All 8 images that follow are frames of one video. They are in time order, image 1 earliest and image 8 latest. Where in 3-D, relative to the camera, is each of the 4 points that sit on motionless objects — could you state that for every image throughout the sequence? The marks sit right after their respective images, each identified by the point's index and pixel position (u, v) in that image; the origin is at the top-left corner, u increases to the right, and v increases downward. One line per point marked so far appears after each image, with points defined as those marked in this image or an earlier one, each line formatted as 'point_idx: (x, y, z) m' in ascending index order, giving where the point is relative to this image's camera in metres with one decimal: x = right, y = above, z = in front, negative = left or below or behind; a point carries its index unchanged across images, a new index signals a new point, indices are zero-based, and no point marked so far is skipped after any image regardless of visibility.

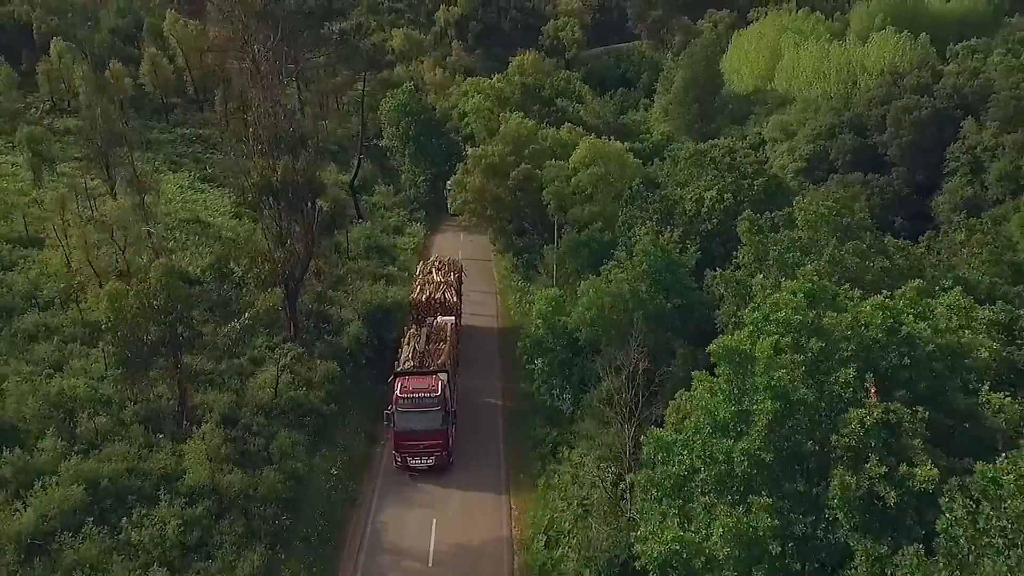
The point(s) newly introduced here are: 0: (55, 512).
0: (-10.4, -5.1, +18.7) m
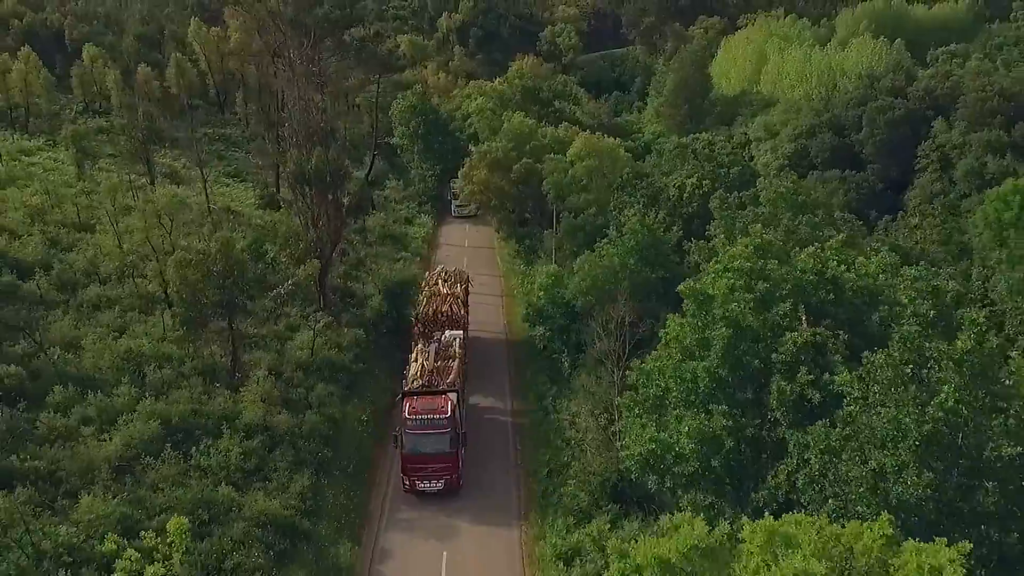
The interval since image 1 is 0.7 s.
0: (-10.2, -4.1, +22.4) m
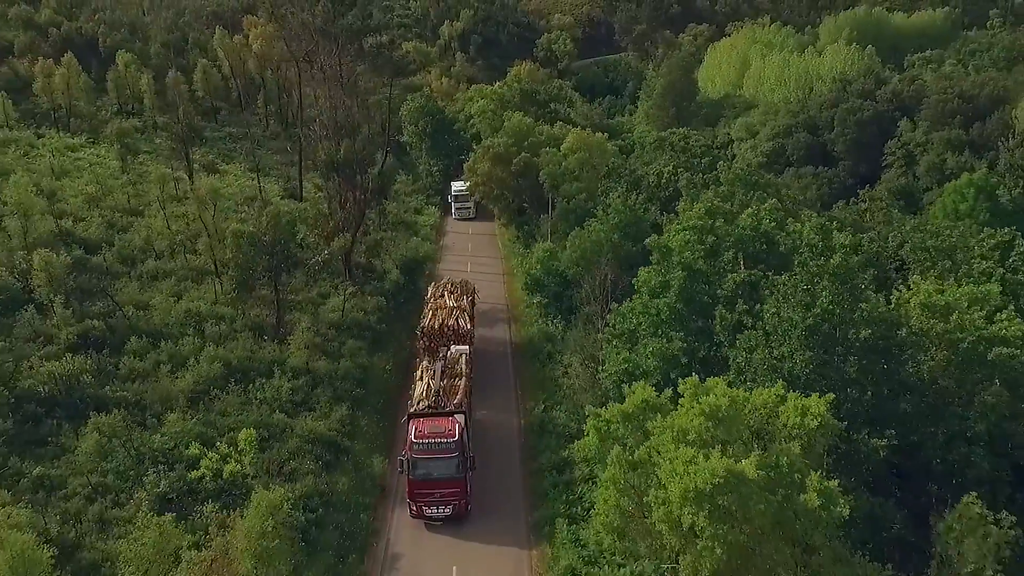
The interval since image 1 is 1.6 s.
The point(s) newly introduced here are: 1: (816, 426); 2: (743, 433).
0: (-10.1, -2.9, +27.1) m
1: (+5.4, -2.3, +14.4) m
2: (+4.0, -2.5, +14.1) m
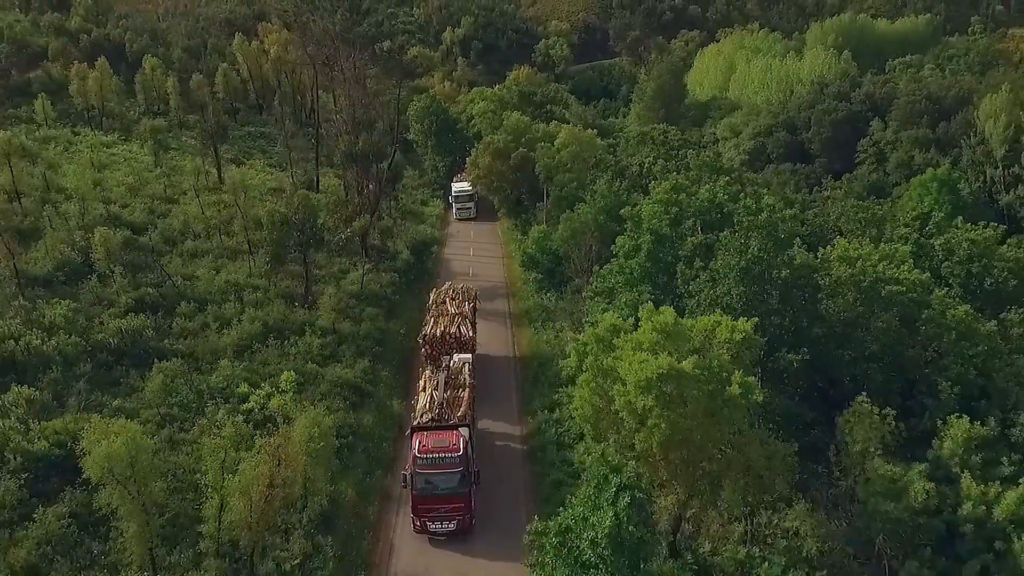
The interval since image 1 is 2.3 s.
0: (-10.2, -1.8, +31.7) m
1: (+5.4, -1.1, +19.0) m
2: (+4.0, -1.2, +18.6) m
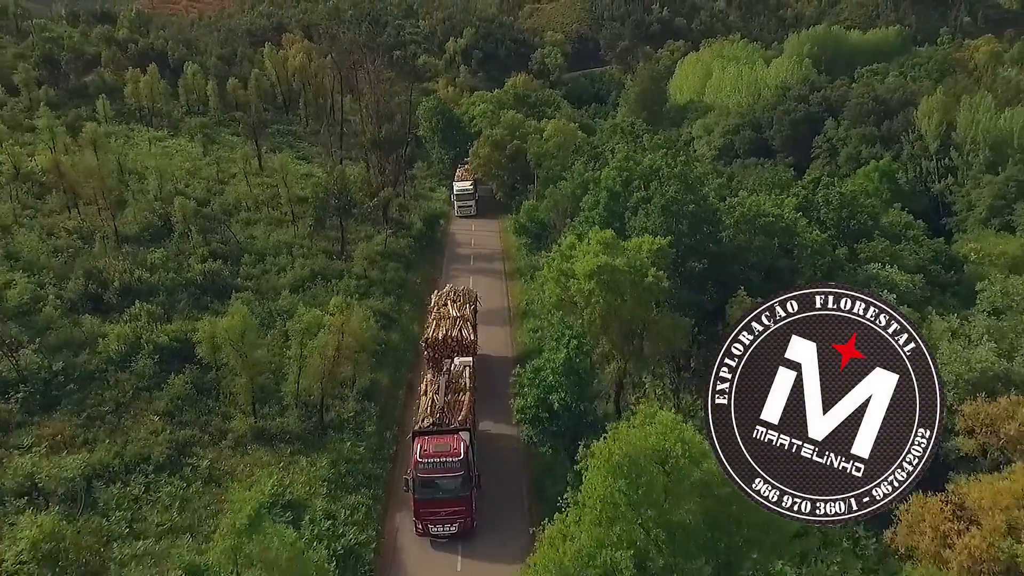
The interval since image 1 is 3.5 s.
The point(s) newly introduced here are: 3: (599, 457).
0: (-10.5, +0.6, +40.7) m
1: (+5.0, +1.4, +28.0) m
2: (+3.7, +1.3, +27.7) m
3: (+1.7, -3.2, +15.9) m
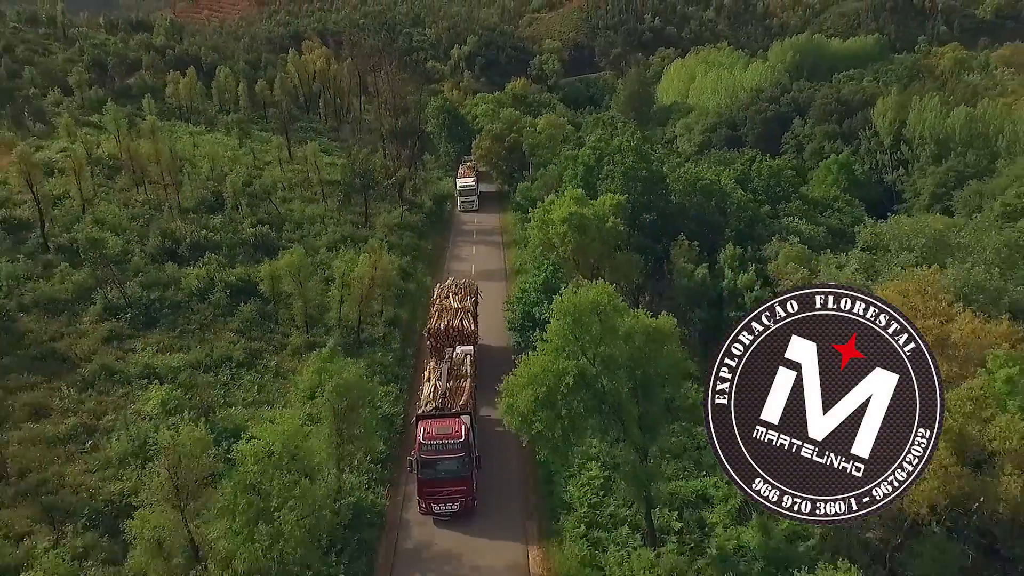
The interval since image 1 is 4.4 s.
0: (-10.8, +2.9, +49.4) m
1: (+4.8, +3.8, +36.6) m
2: (+3.4, +3.7, +36.3) m
3: (+1.4, -0.7, +24.5) m
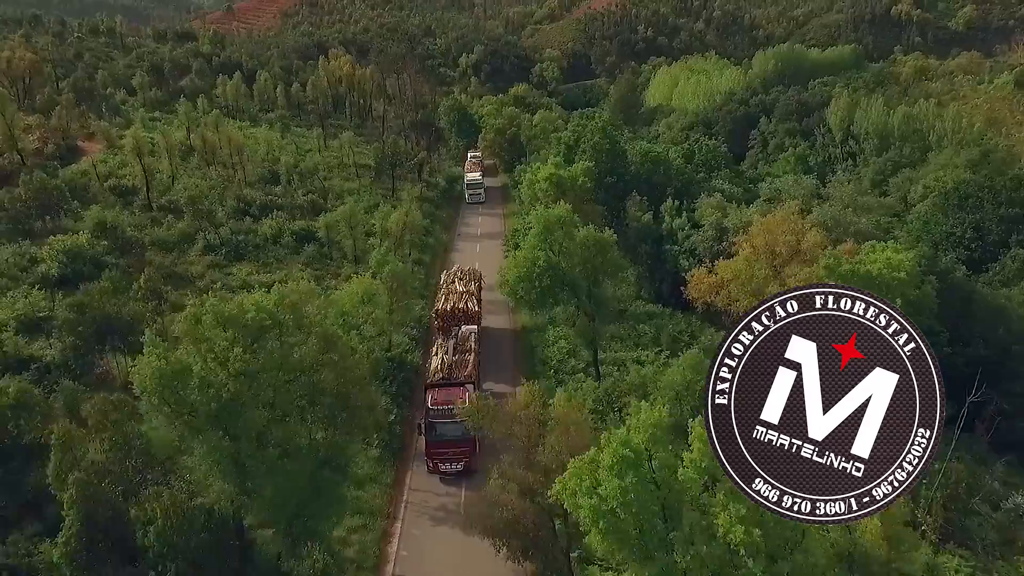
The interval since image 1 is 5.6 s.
0: (-10.9, +6.2, +62.2) m
1: (+4.6, +7.2, +49.3) m
2: (+3.2, +7.1, +49.0) m
3: (+1.1, +2.8, +37.1) m
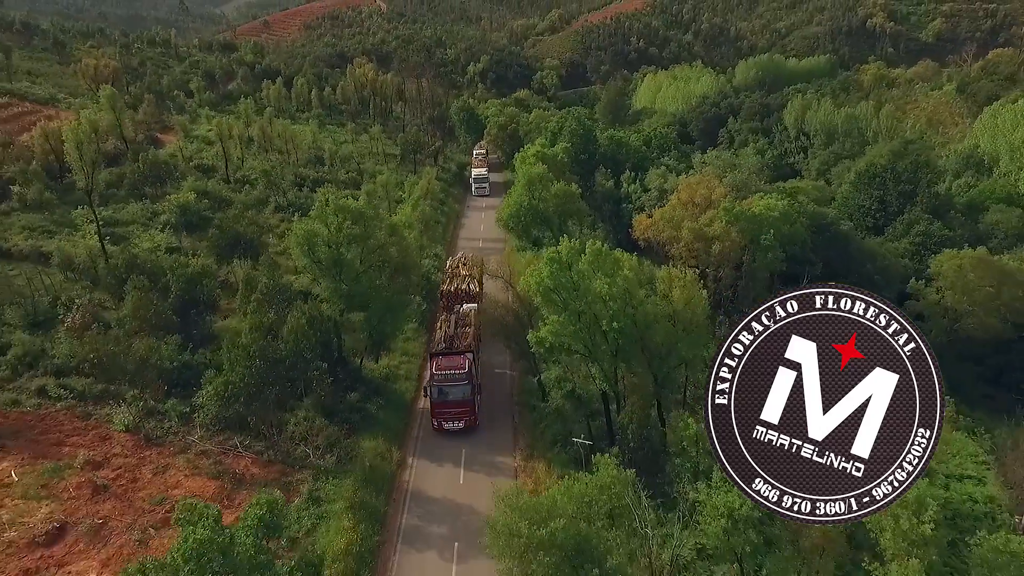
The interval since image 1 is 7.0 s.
0: (-11.0, +10.0, +78.2) m
1: (+4.3, +11.1, +65.3) m
2: (+2.9, +11.0, +64.9) m
3: (+0.7, +6.9, +53.1) m
